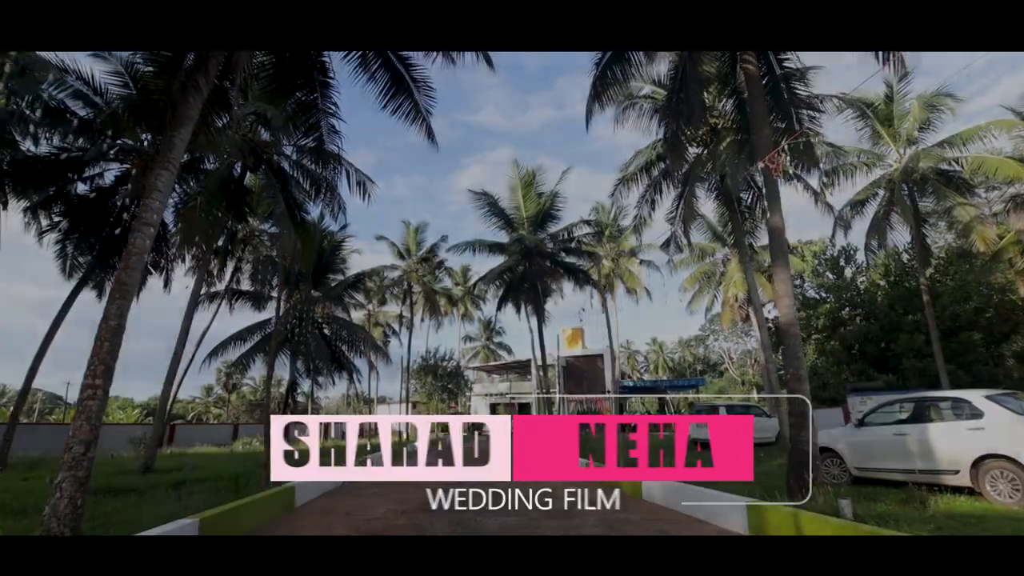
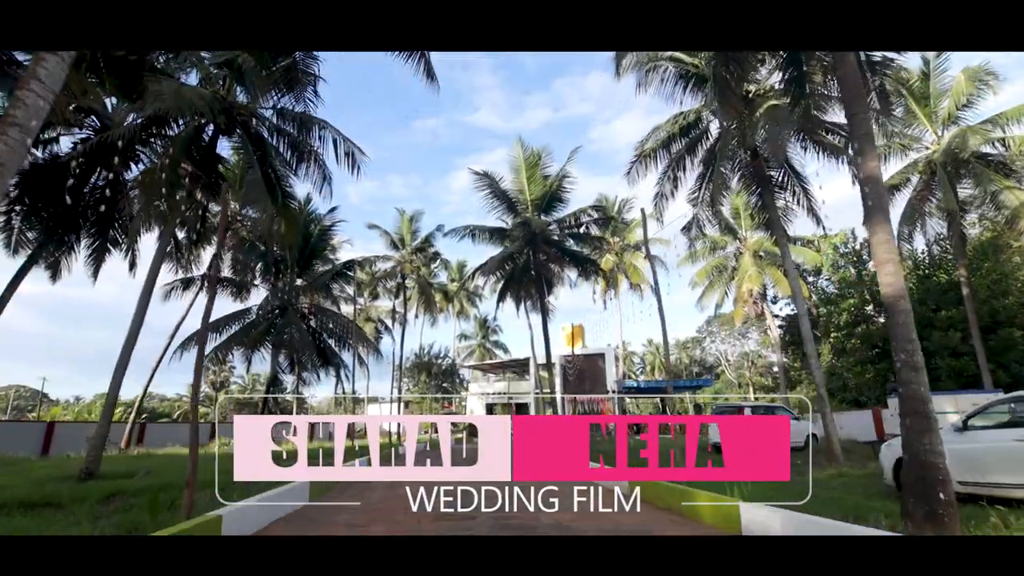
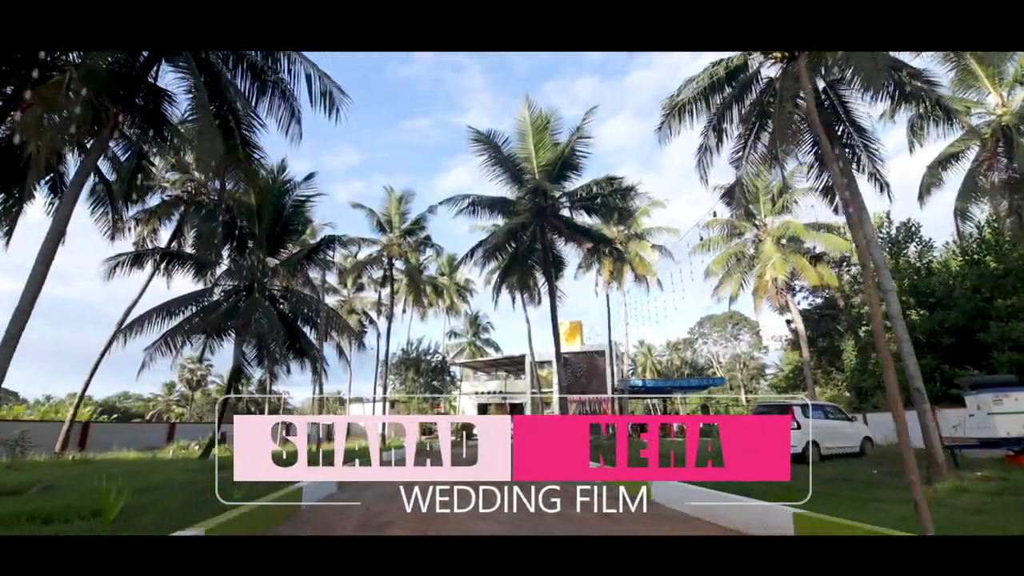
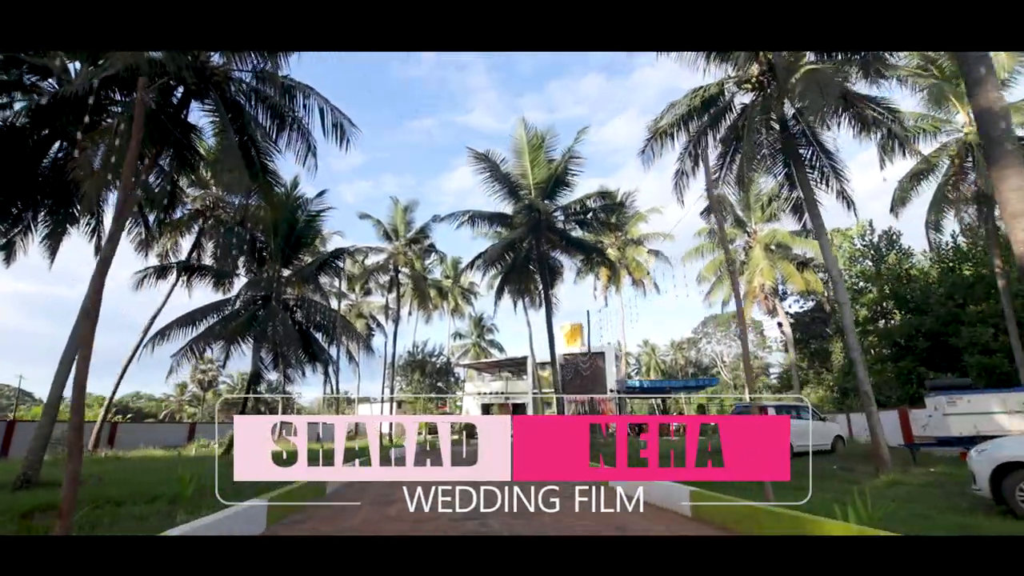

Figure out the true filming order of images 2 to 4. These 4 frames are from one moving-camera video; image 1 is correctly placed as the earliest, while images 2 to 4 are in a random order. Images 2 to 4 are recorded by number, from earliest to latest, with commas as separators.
2, 4, 3
